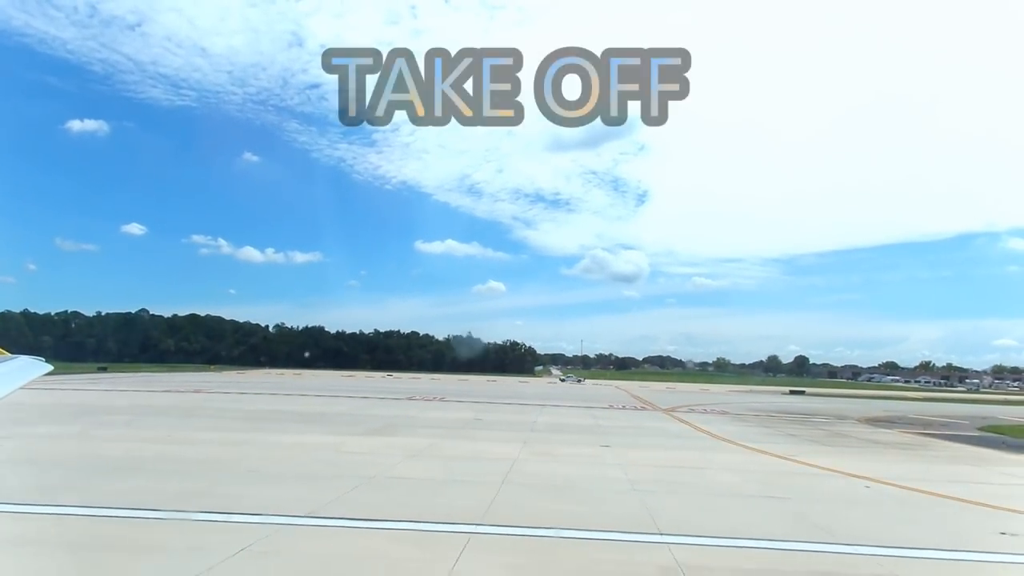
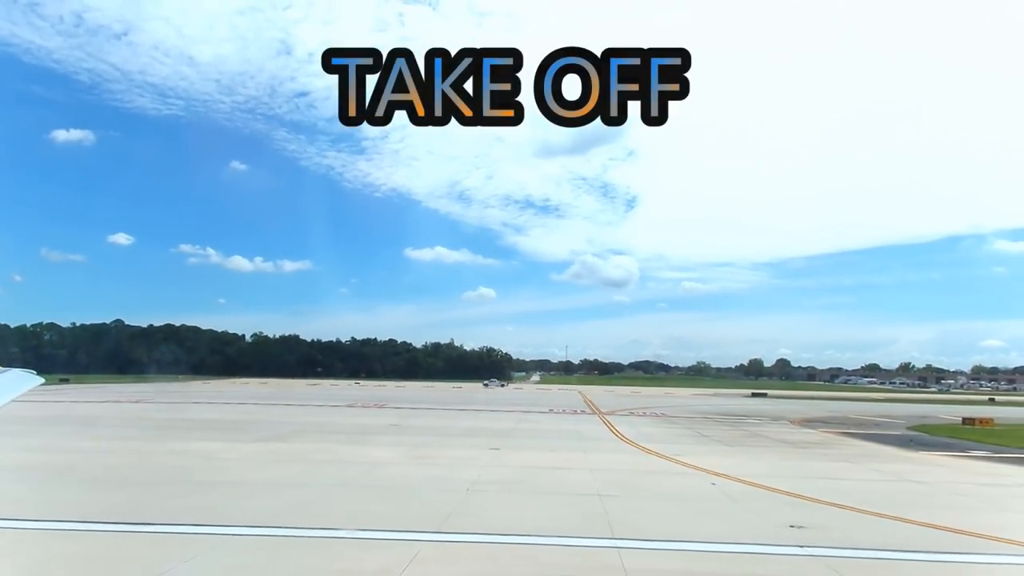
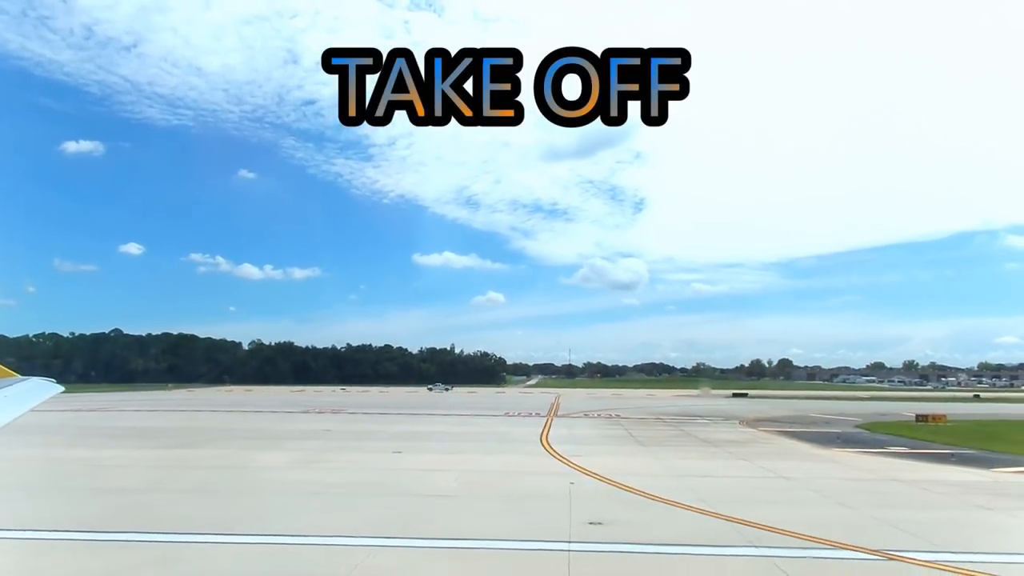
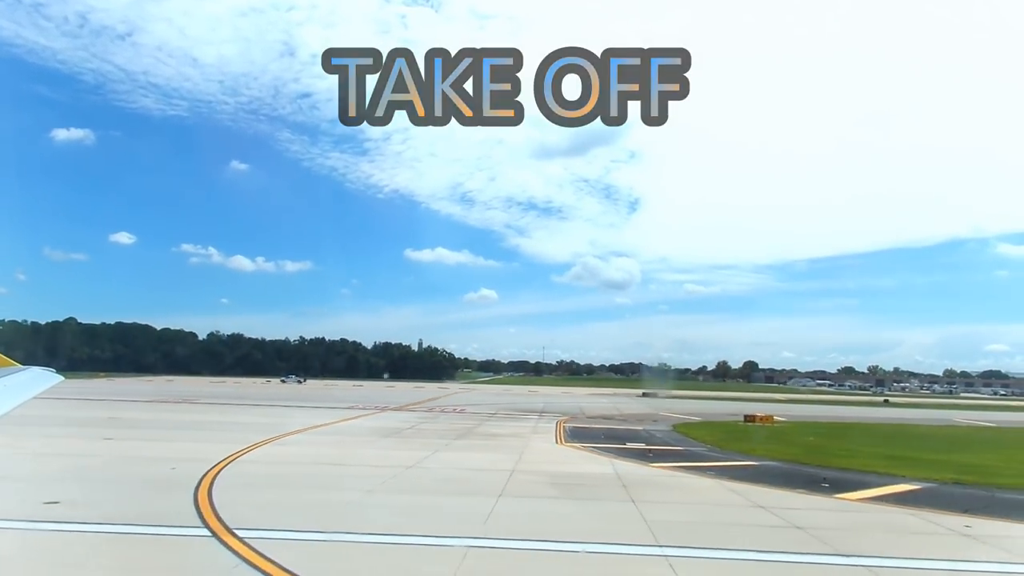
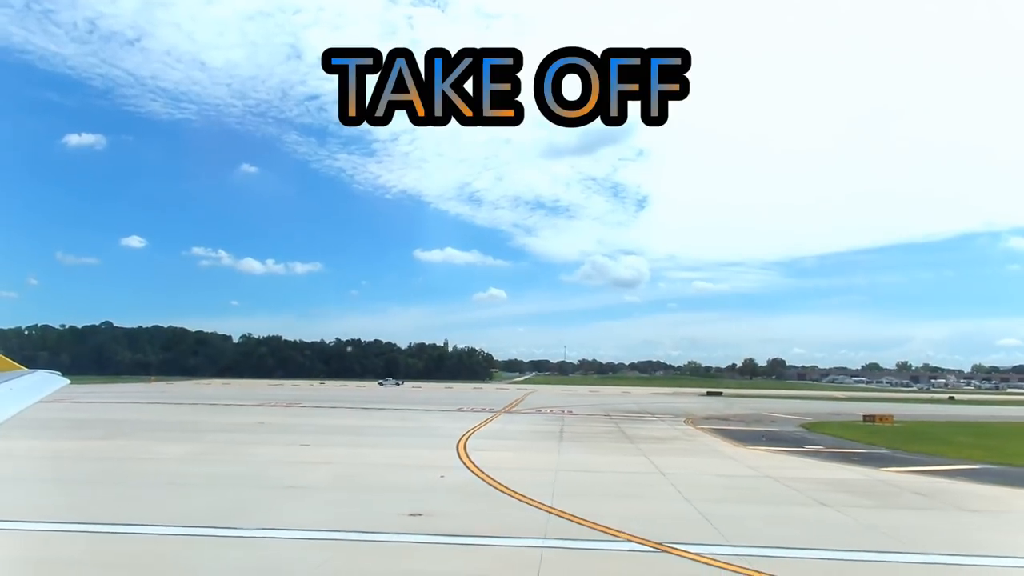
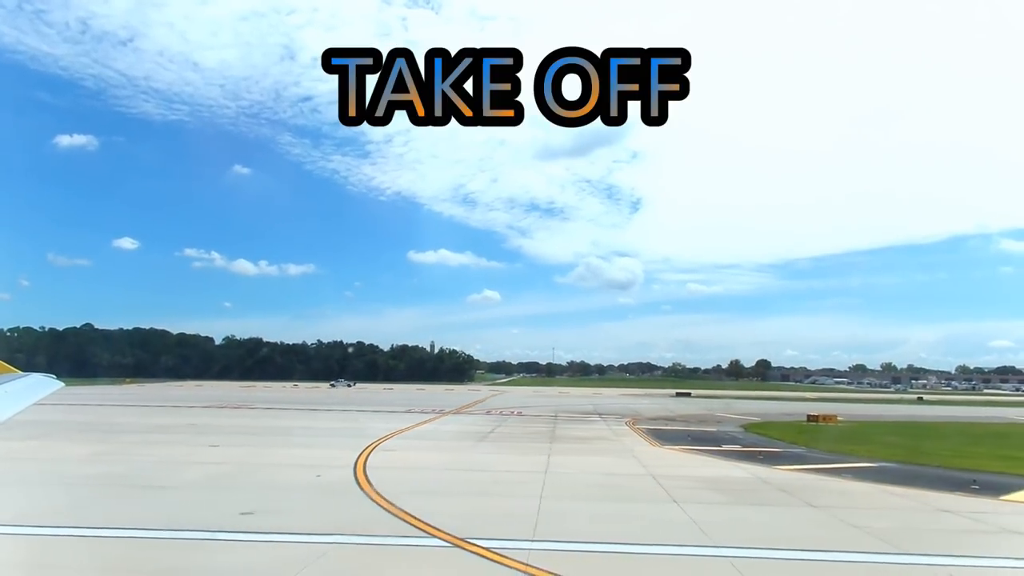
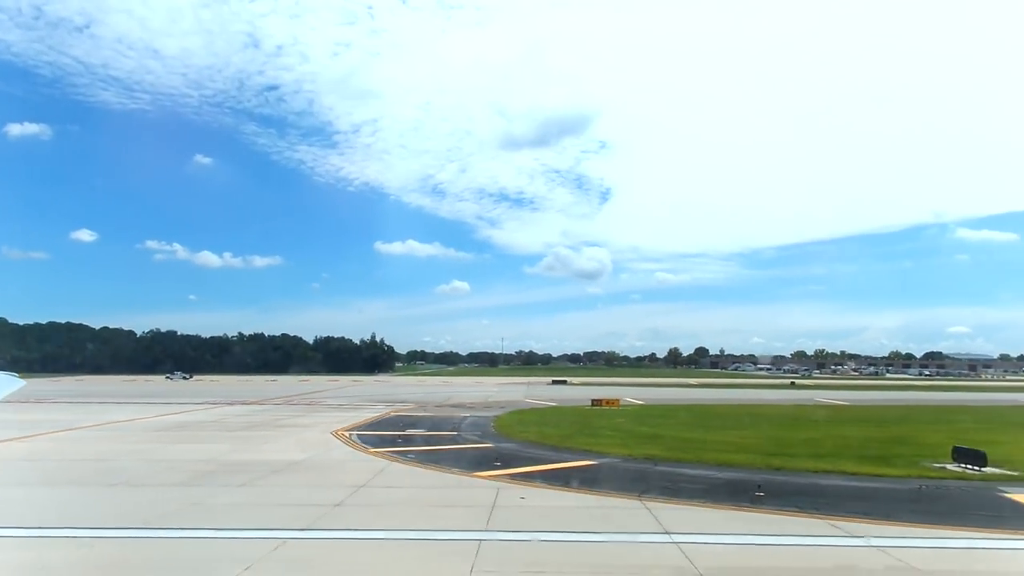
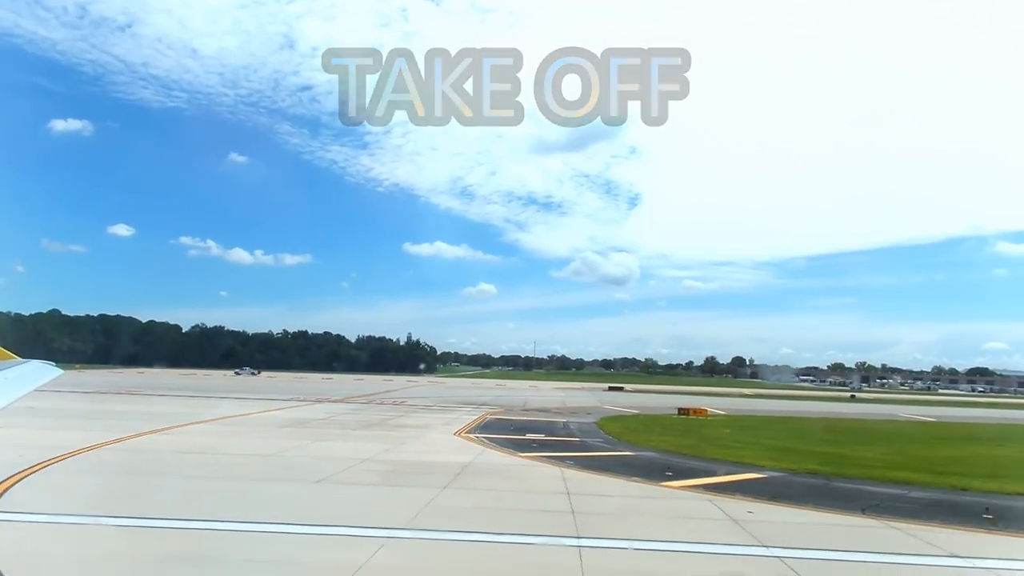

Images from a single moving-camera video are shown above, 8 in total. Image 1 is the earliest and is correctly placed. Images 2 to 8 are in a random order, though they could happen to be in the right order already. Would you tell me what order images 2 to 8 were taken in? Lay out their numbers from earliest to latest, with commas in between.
2, 3, 5, 6, 4, 8, 7
